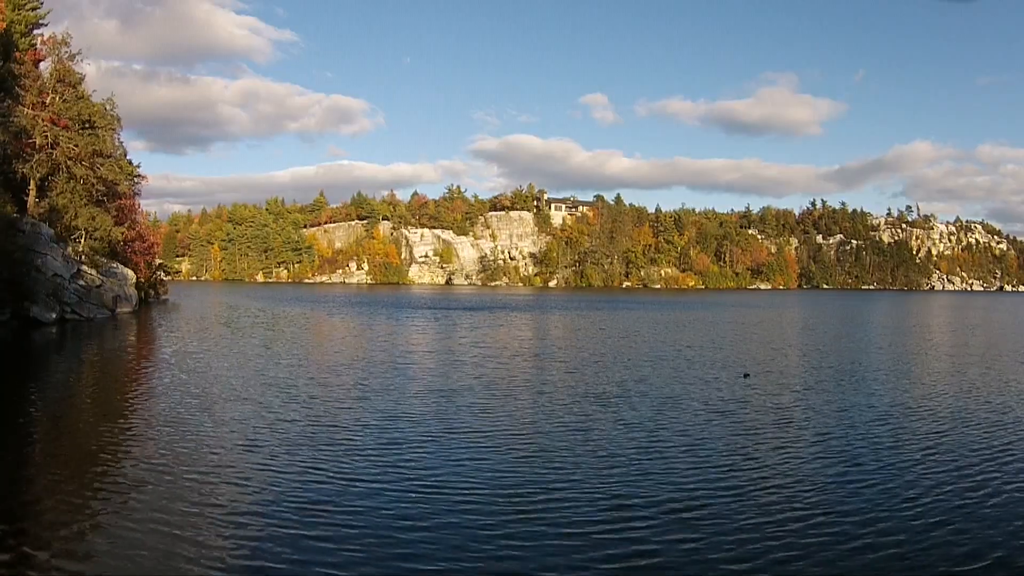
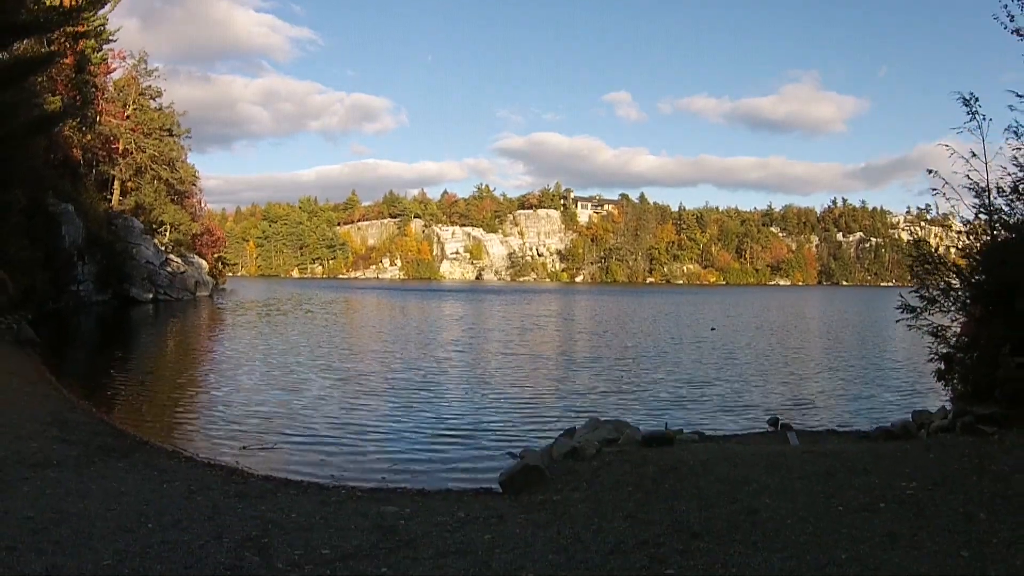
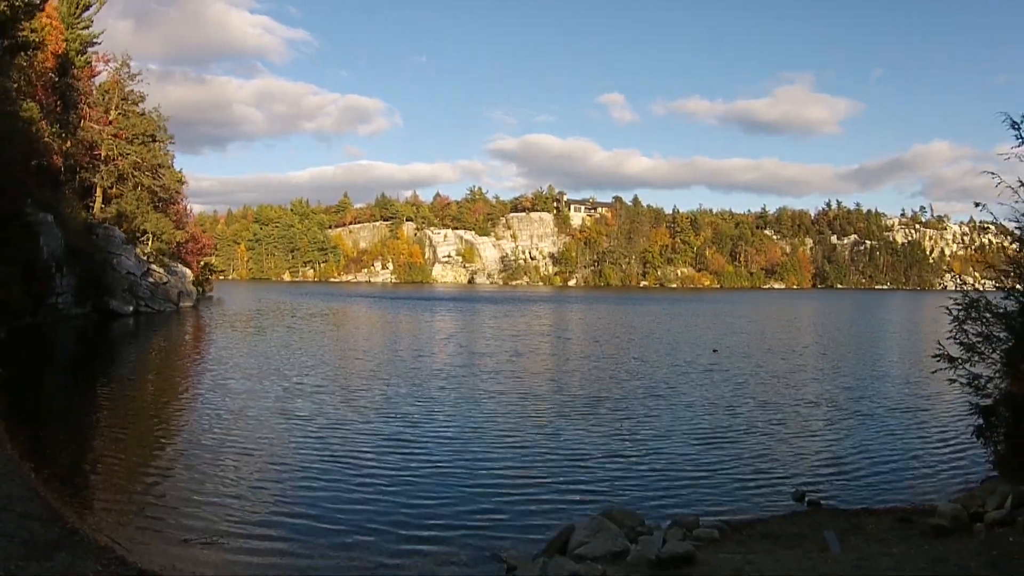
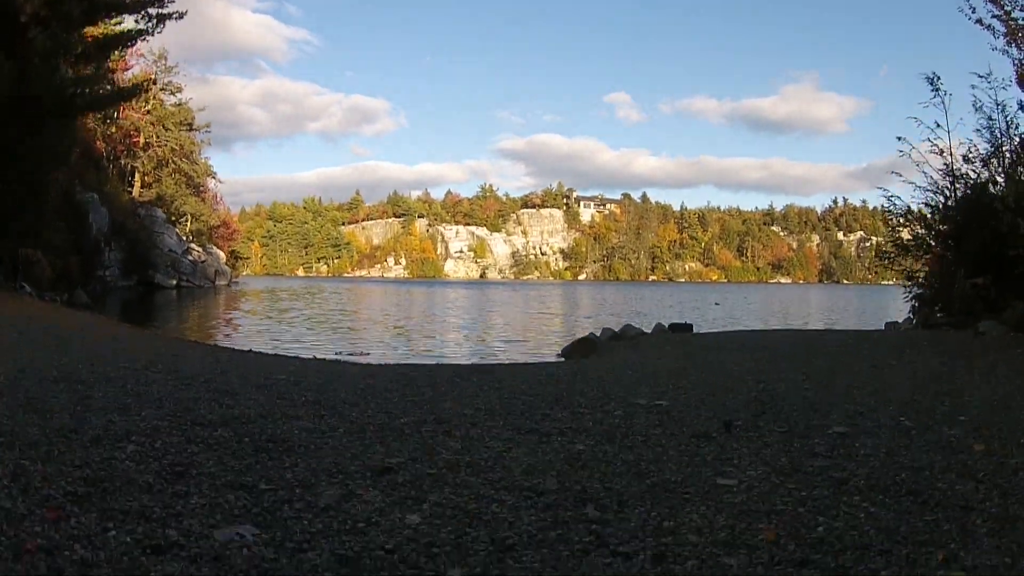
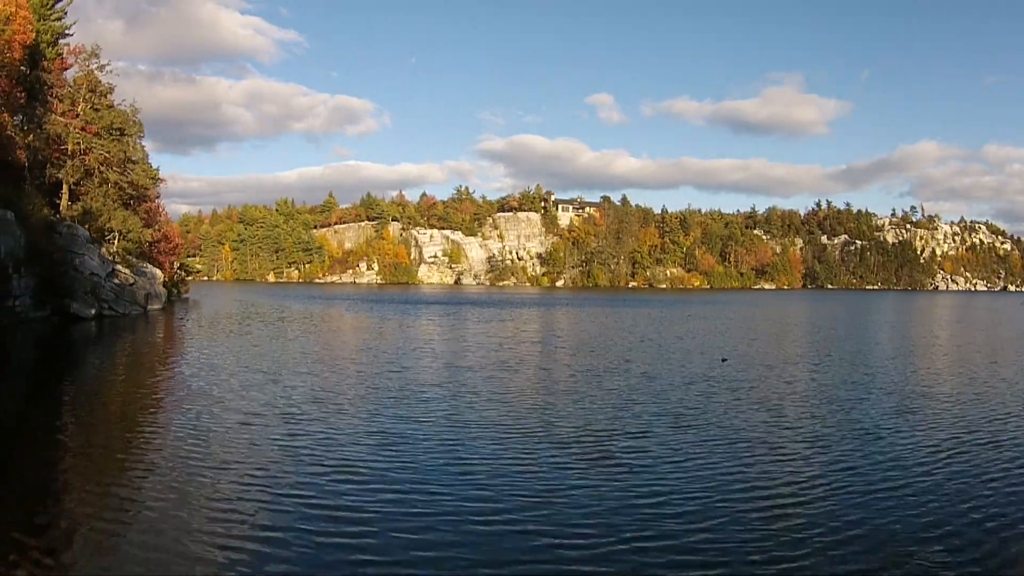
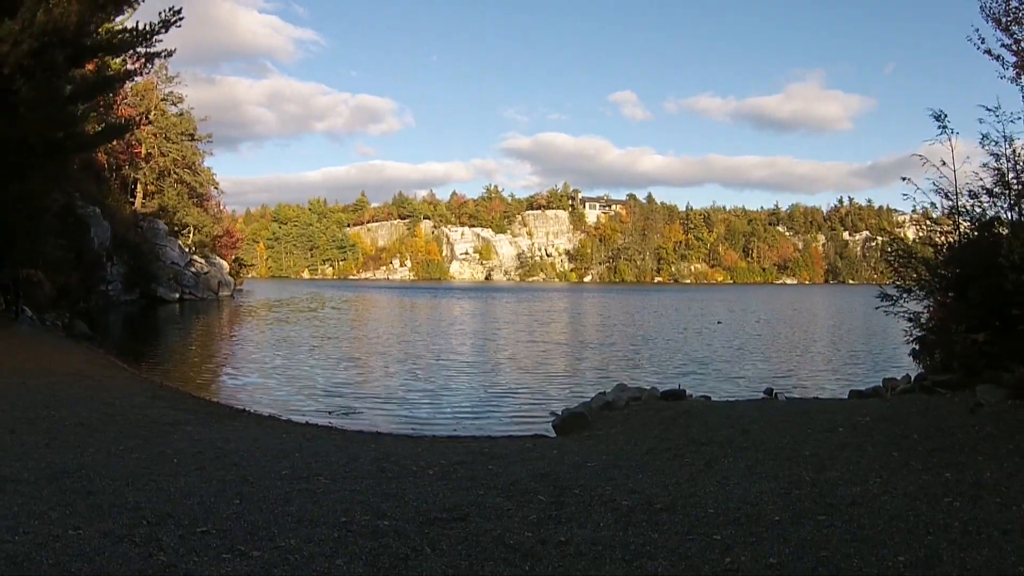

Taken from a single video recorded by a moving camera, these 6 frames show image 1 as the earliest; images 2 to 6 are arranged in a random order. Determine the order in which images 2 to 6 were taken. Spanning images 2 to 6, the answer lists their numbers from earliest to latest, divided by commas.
5, 3, 2, 6, 4
